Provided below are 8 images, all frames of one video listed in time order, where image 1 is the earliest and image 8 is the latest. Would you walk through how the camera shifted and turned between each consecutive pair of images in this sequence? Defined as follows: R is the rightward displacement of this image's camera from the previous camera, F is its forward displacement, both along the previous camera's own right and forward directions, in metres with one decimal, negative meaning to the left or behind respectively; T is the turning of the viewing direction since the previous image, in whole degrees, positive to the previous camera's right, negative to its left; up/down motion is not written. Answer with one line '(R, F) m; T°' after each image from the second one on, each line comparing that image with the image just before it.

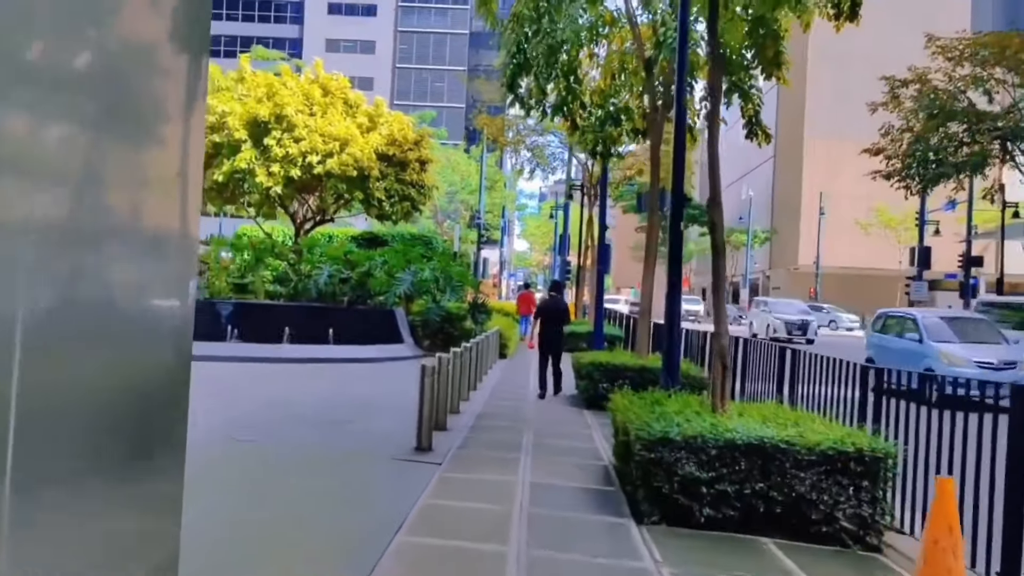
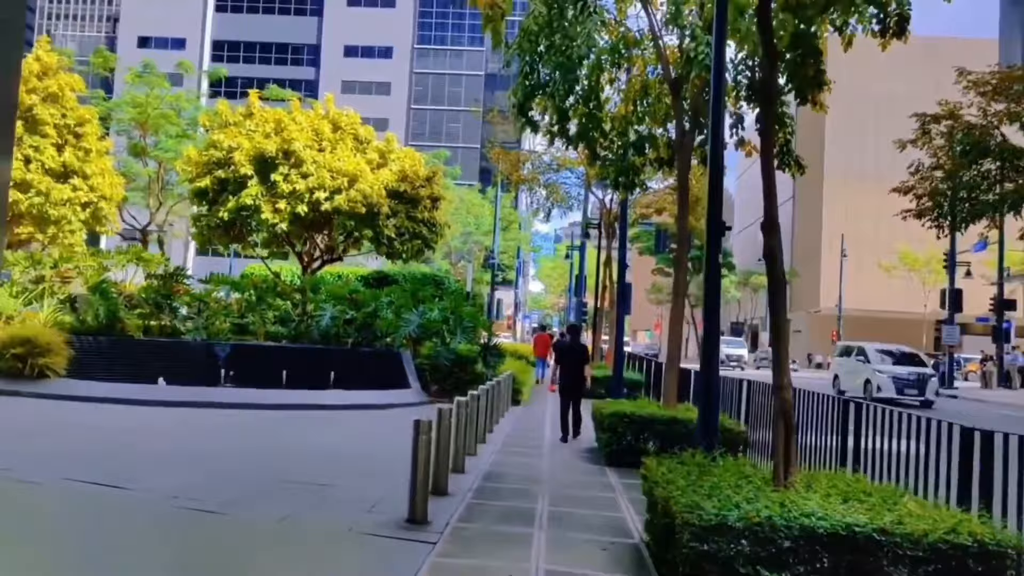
(0.0, +1.2) m; -1°
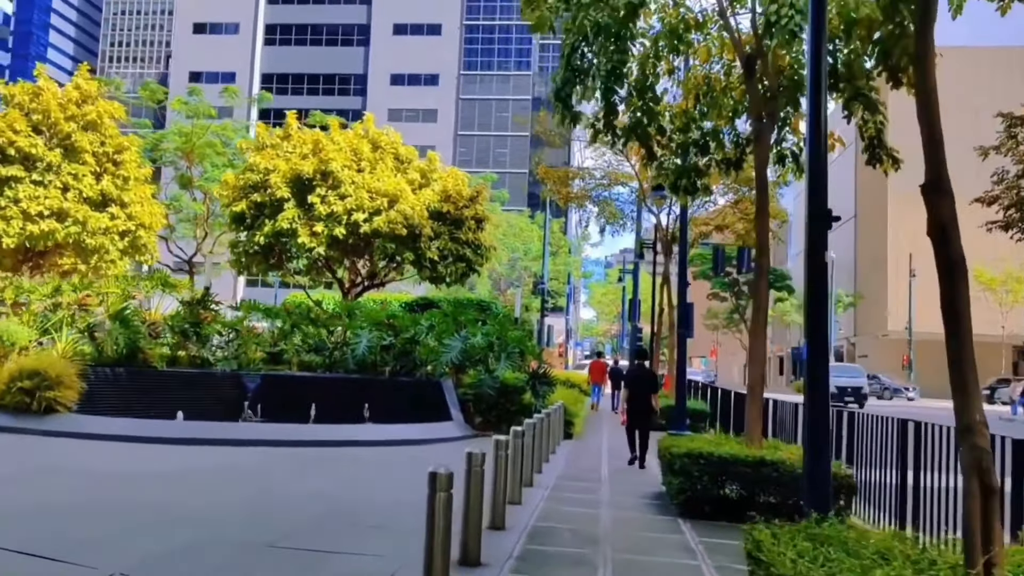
(0.0, +1.6) m; -3°
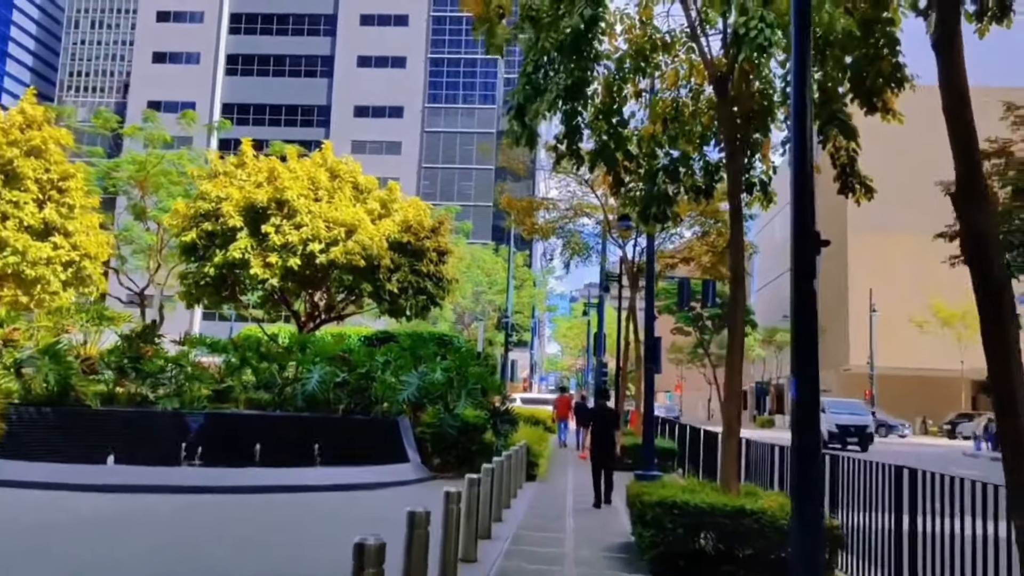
(+0.1, +0.7) m; +2°
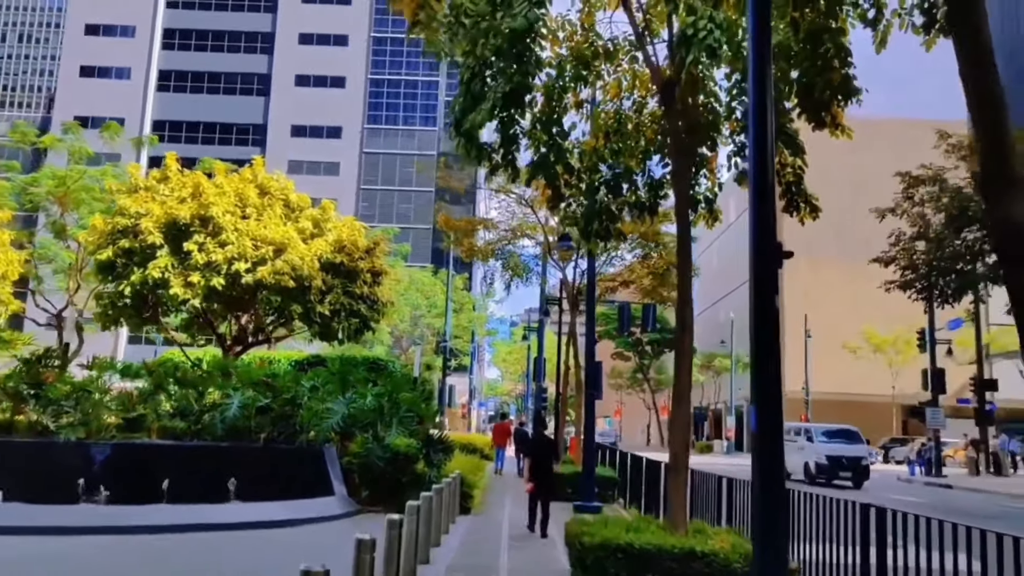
(+0.1, +0.7) m; +4°
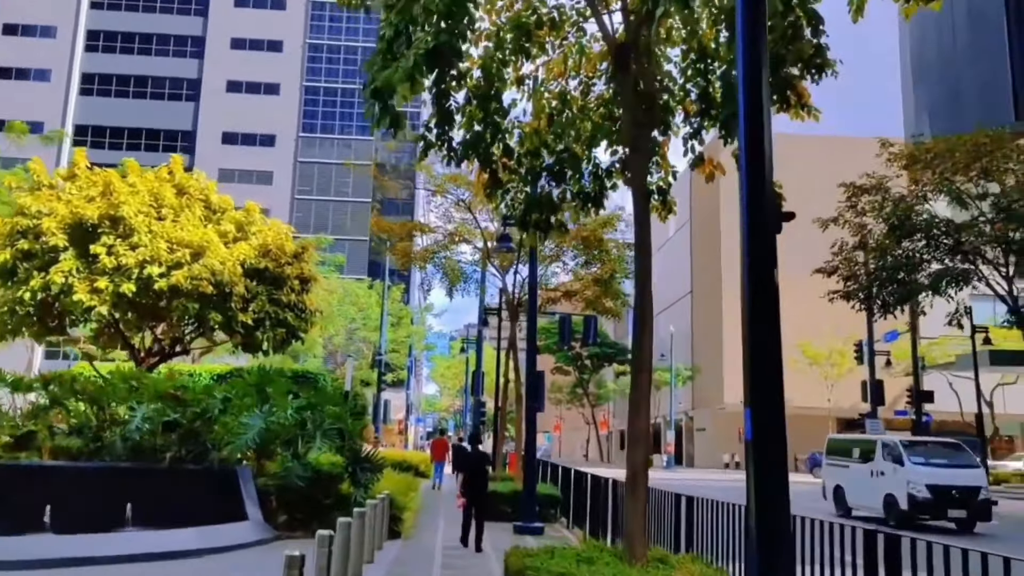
(+0.1, +1.2) m; +4°
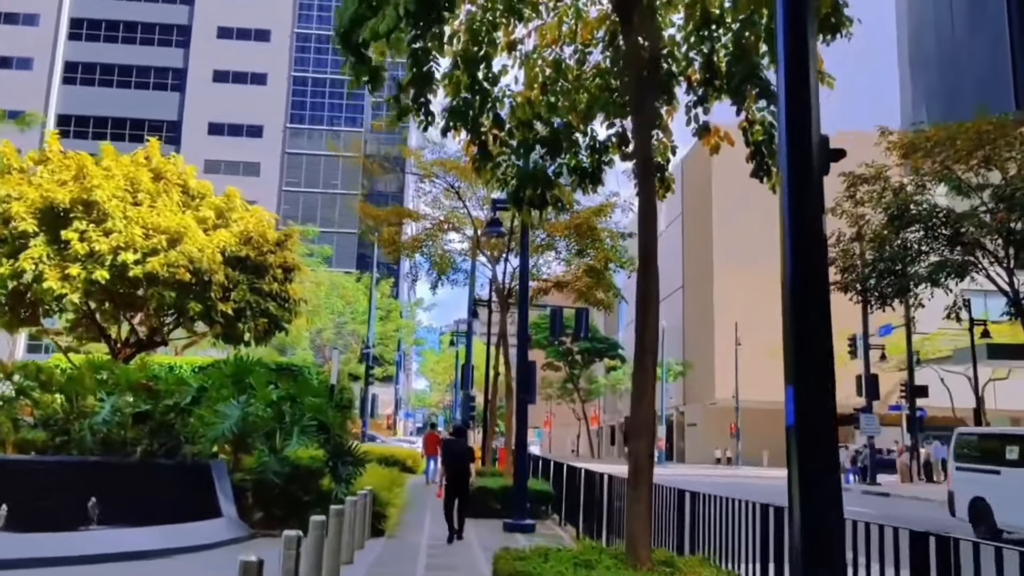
(0.0, +0.7) m; +1°
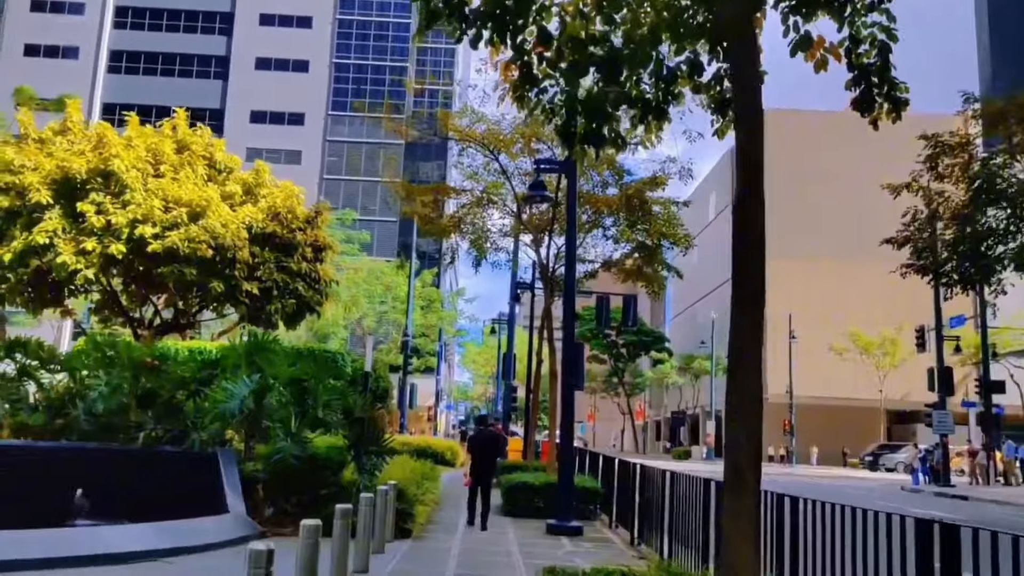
(0.0, +1.7) m; -3°
